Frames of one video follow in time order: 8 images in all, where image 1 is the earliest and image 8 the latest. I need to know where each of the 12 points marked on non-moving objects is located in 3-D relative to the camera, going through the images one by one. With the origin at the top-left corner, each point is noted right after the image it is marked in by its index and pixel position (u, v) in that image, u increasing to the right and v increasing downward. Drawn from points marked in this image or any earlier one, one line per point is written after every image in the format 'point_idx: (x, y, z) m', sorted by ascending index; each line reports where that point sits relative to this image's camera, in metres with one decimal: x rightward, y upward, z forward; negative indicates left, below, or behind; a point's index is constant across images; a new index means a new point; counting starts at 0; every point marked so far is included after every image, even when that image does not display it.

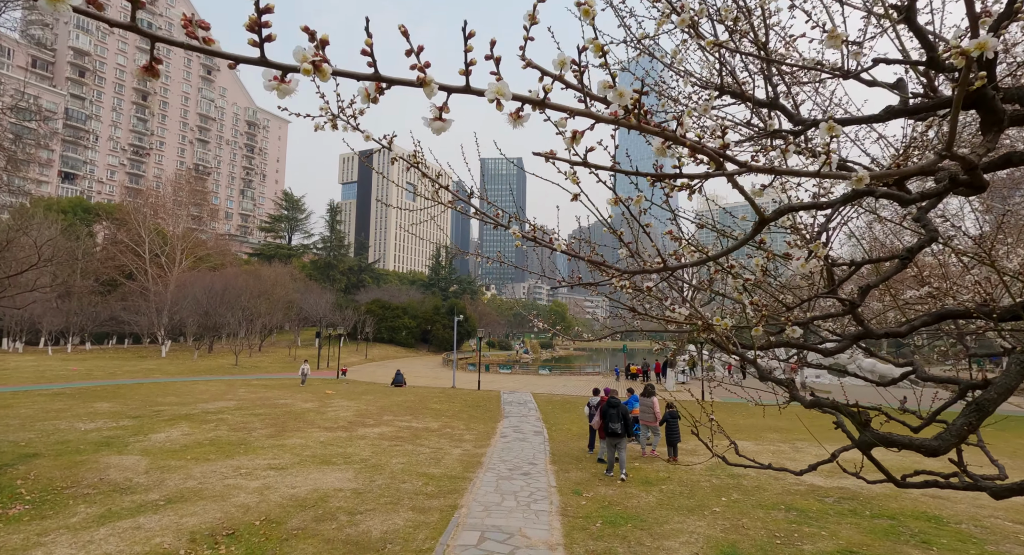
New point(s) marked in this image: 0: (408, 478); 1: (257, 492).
0: (-1.6, -3.2, +8.5) m
1: (-3.4, -2.8, +7.1) m
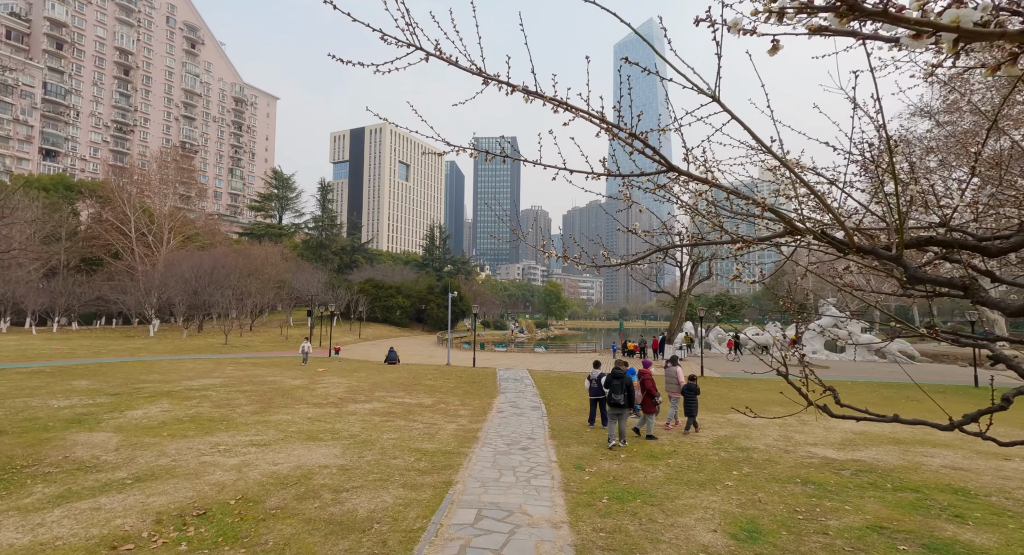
0: (-1.7, -2.6, +8.0) m
1: (-3.4, -2.3, +6.6) m
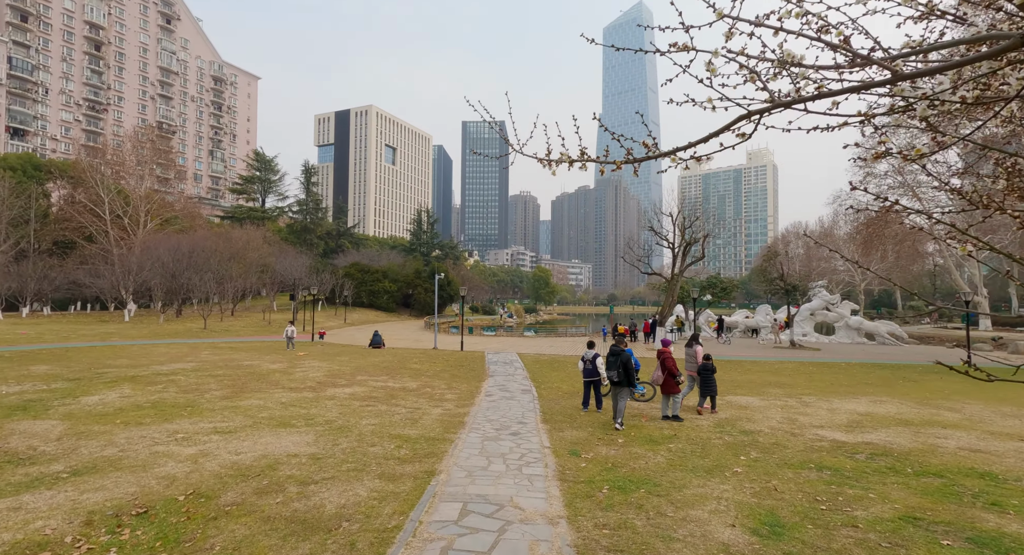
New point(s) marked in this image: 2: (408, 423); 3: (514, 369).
0: (-1.8, -2.2, +7.4) m
1: (-3.5, -2.0, +5.9) m
2: (-1.7, -2.3, +8.6) m
3: (0.0, -2.7, +16.2) m
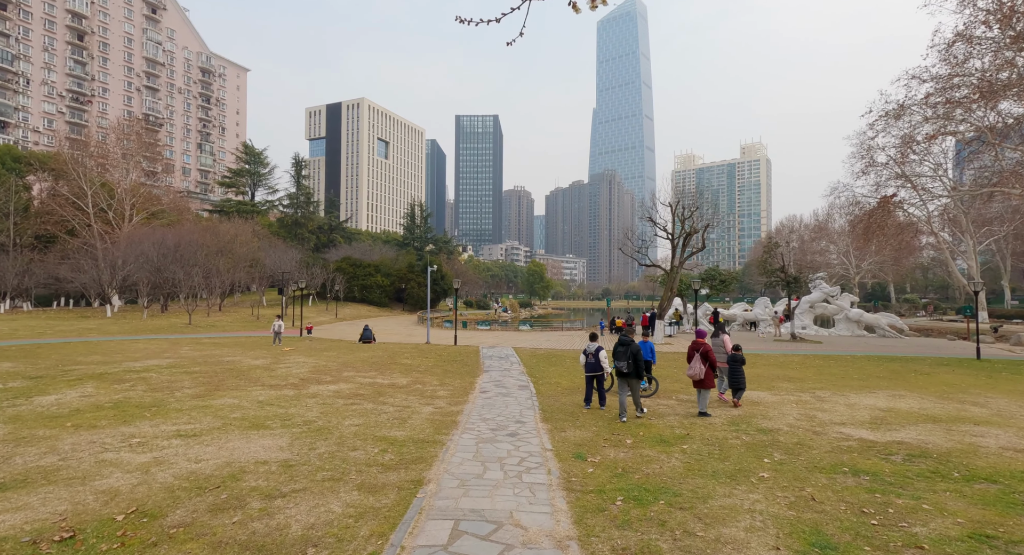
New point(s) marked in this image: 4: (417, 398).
0: (-1.8, -2.0, +6.6) m
1: (-3.5, -1.8, +5.1) m
2: (-1.7, -2.1, +7.8) m
3: (-0.1, -2.5, +15.5) m
4: (-1.8, -2.3, +10.1) m
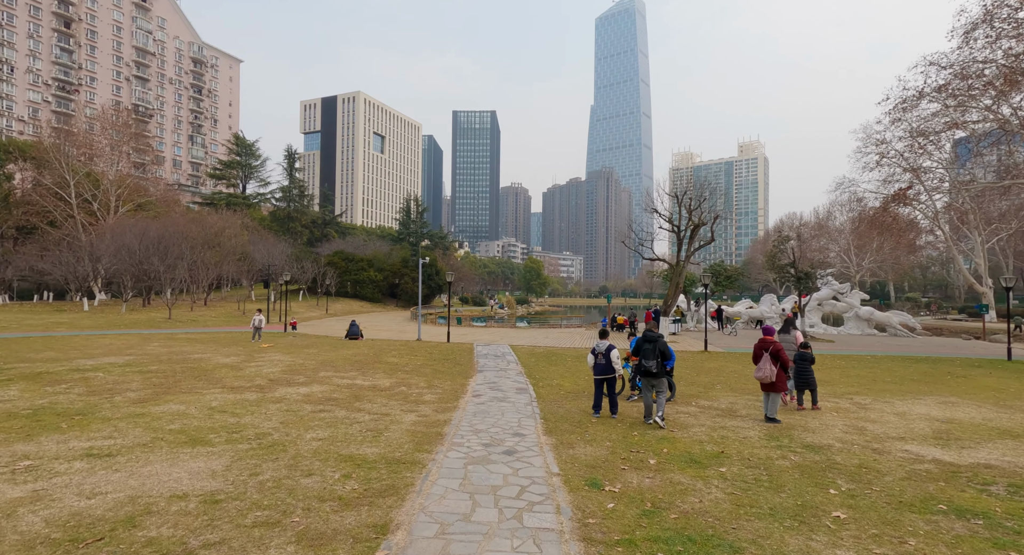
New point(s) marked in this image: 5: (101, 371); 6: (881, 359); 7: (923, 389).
0: (-1.9, -1.8, +5.3) m
1: (-3.5, -1.6, +3.8) m
2: (-1.7, -1.9, +6.5) m
3: (-0.2, -2.2, +14.2) m
4: (-1.8, -2.0, +8.8) m
5: (-7.9, -1.8, +10.4) m
6: (+11.1, -2.5, +16.2) m
7: (+8.1, -2.2, +10.6) m
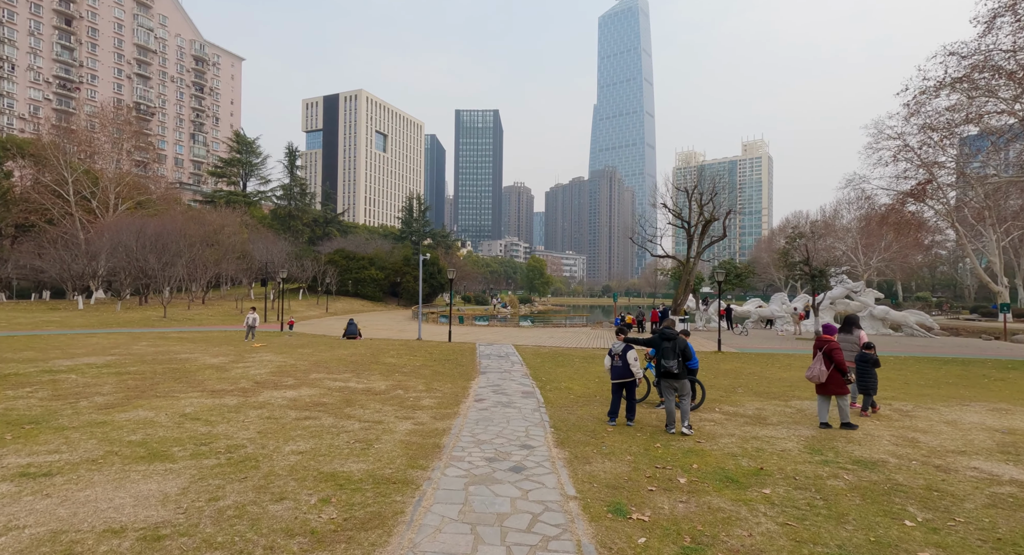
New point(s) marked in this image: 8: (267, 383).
0: (-1.8, -1.7, +4.5) m
1: (-3.5, -1.5, +3.0) m
2: (-1.6, -1.8, +5.7) m
3: (0.0, -2.1, +13.4) m
4: (-1.7, -1.9, +8.0) m
5: (-7.8, -1.7, +9.7) m
6: (+11.2, -2.4, +15.4) m
7: (+8.2, -2.1, +9.8) m
8: (-4.3, -1.9, +9.6) m
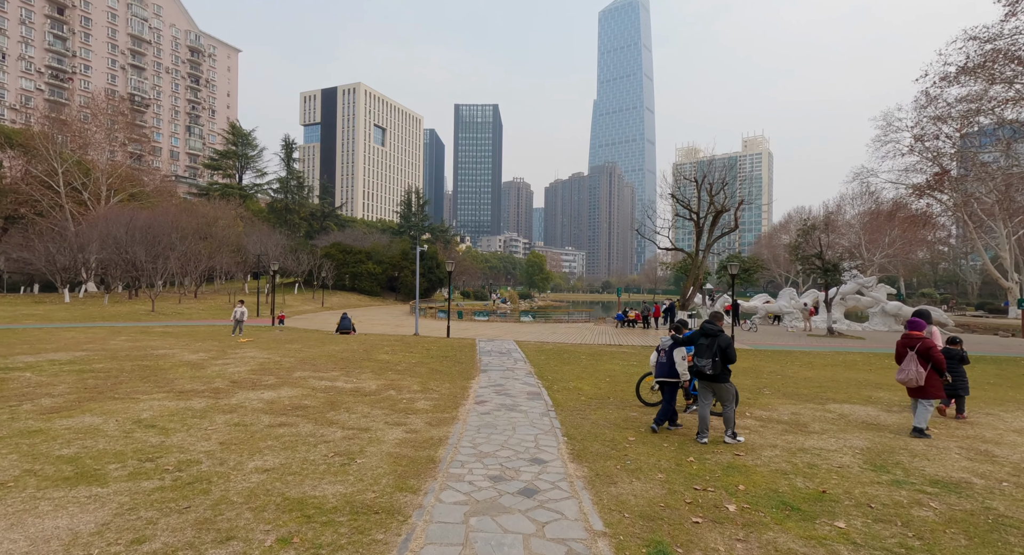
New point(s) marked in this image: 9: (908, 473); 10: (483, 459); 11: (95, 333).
0: (-1.7, -1.6, +3.5) m
1: (-3.4, -1.4, +2.0) m
2: (-1.6, -1.7, +4.8) m
3: (0.0, -1.9, +12.4) m
4: (-1.7, -1.8, +7.1) m
5: (-7.8, -1.5, +8.7) m
6: (+11.3, -2.2, +14.4) m
7: (+8.2, -1.9, +8.8) m
8: (-4.2, -1.7, +8.7) m
9: (+3.6, -1.8, +5.0) m
10: (-0.3, -1.7, +5.2) m
11: (-12.6, -1.7, +16.4) m
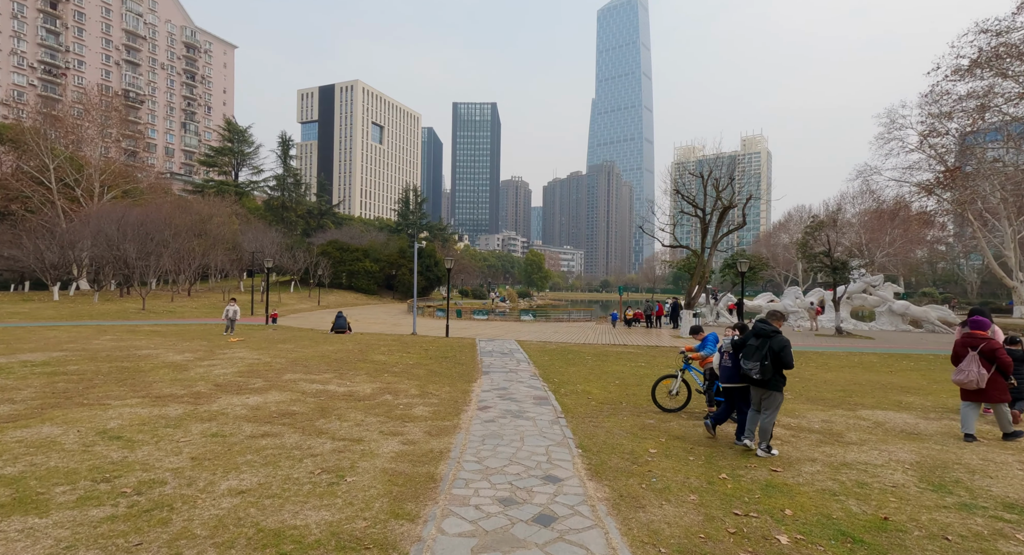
0: (-1.6, -1.5, +2.9) m
1: (-3.3, -1.3, +1.4) m
2: (-1.5, -1.6, +4.1) m
3: (+0.1, -1.8, +11.8) m
4: (-1.6, -1.7, +6.4) m
5: (-7.7, -1.4, +8.1) m
6: (+11.3, -2.1, +13.9) m
7: (+8.3, -1.9, +8.3) m
8: (-4.2, -1.6, +8.0) m
9: (+3.7, -1.7, +4.4) m
10: (-0.2, -1.7, +4.6) m
11: (-12.6, -1.6, +15.7) m
